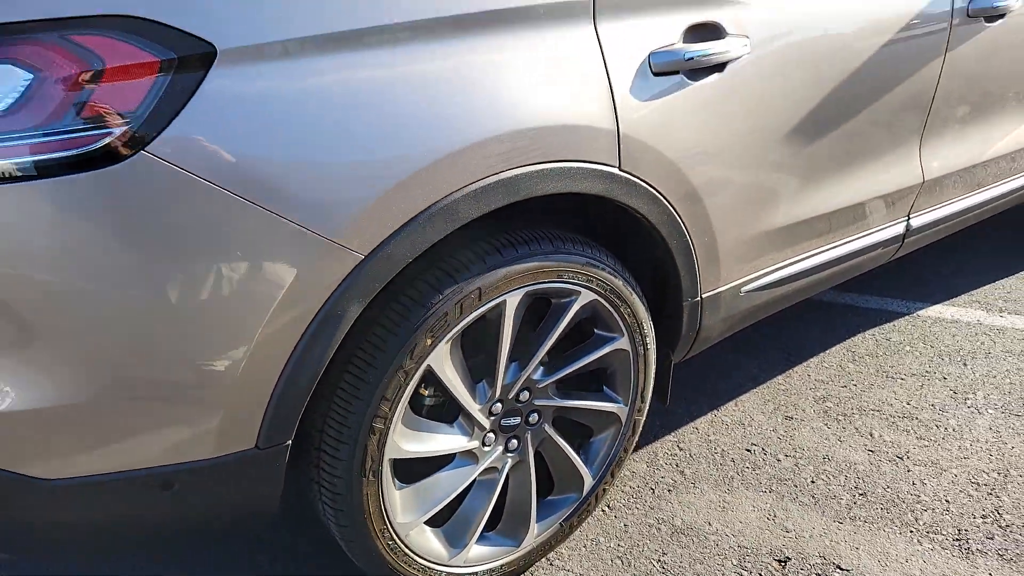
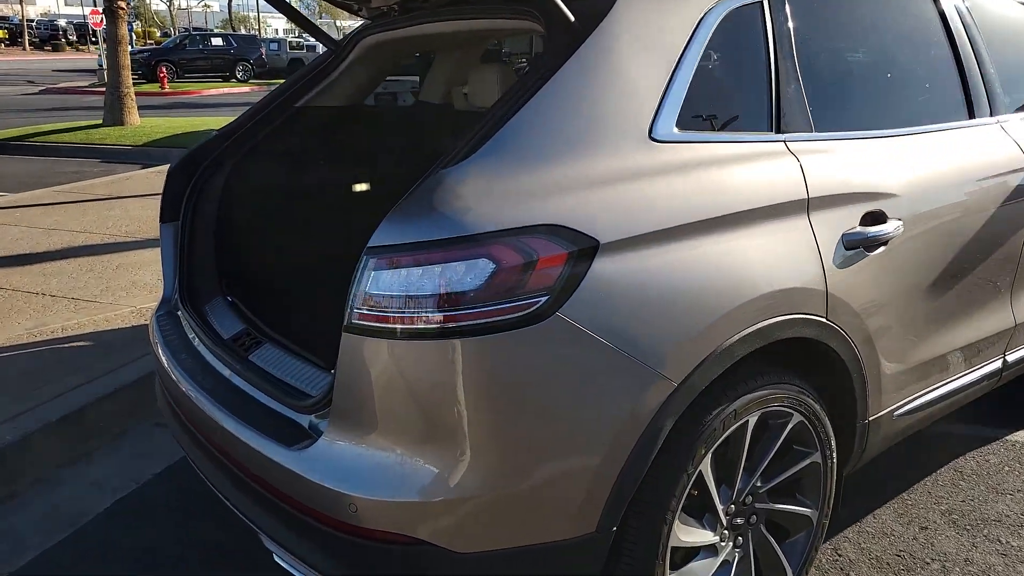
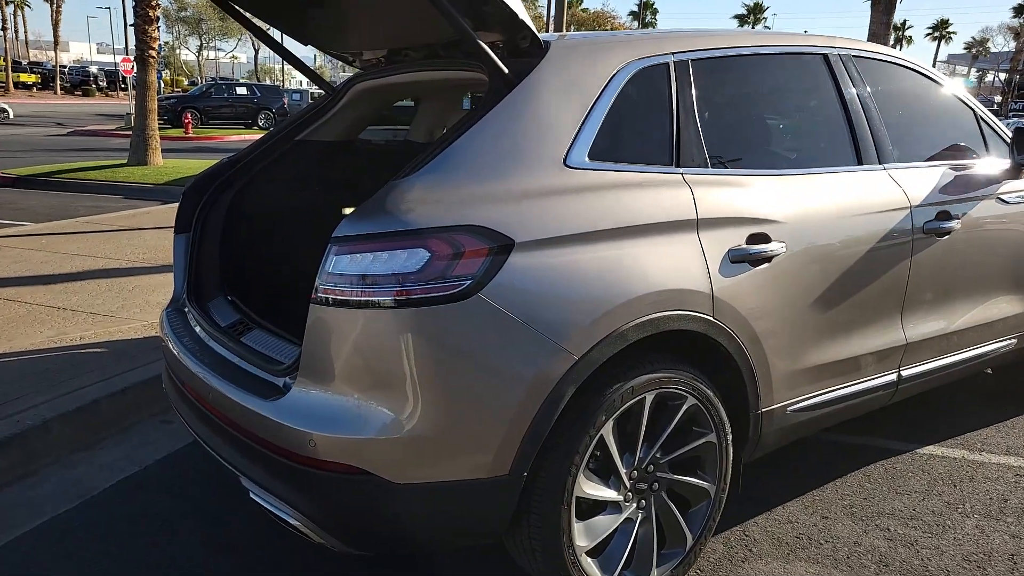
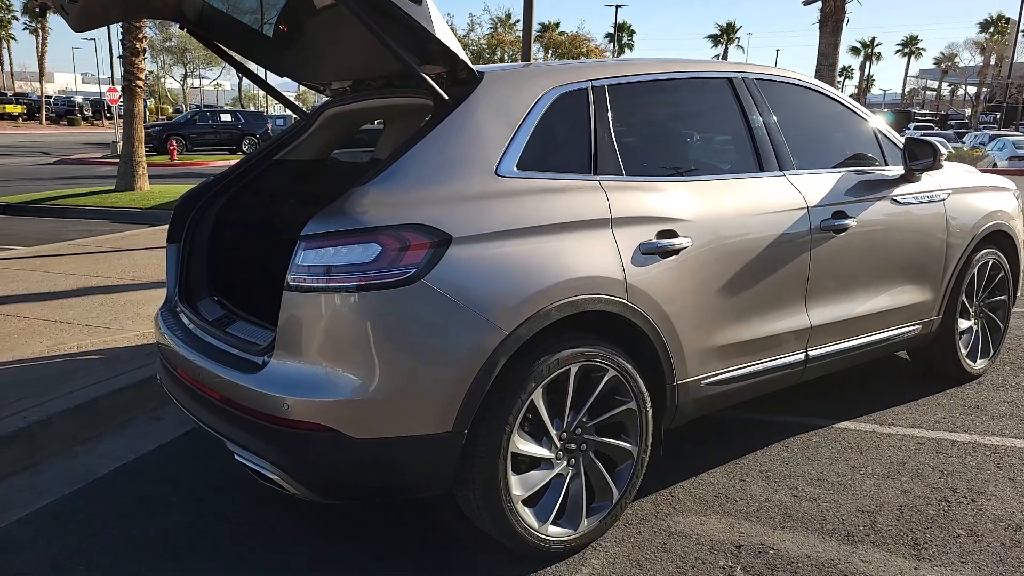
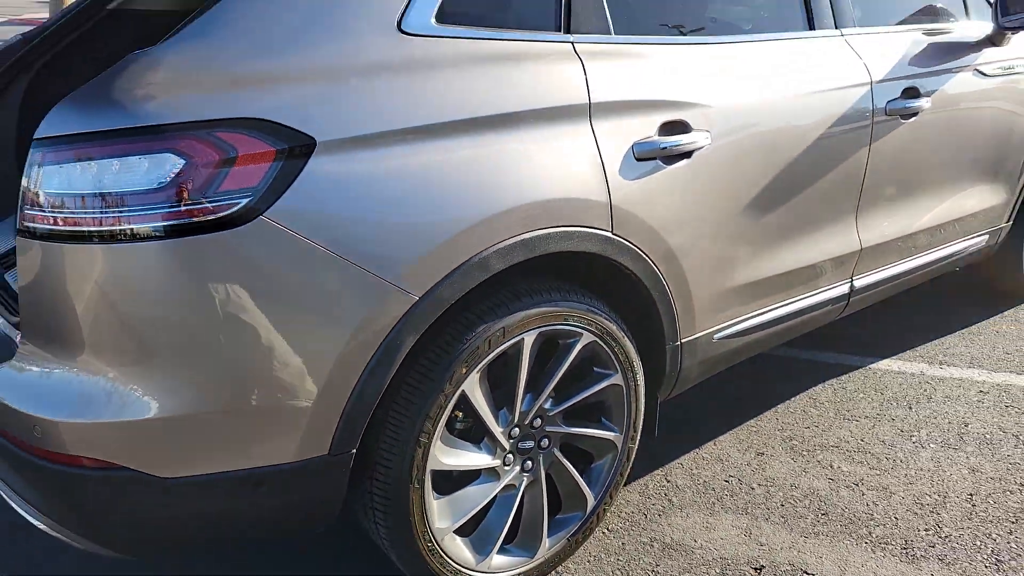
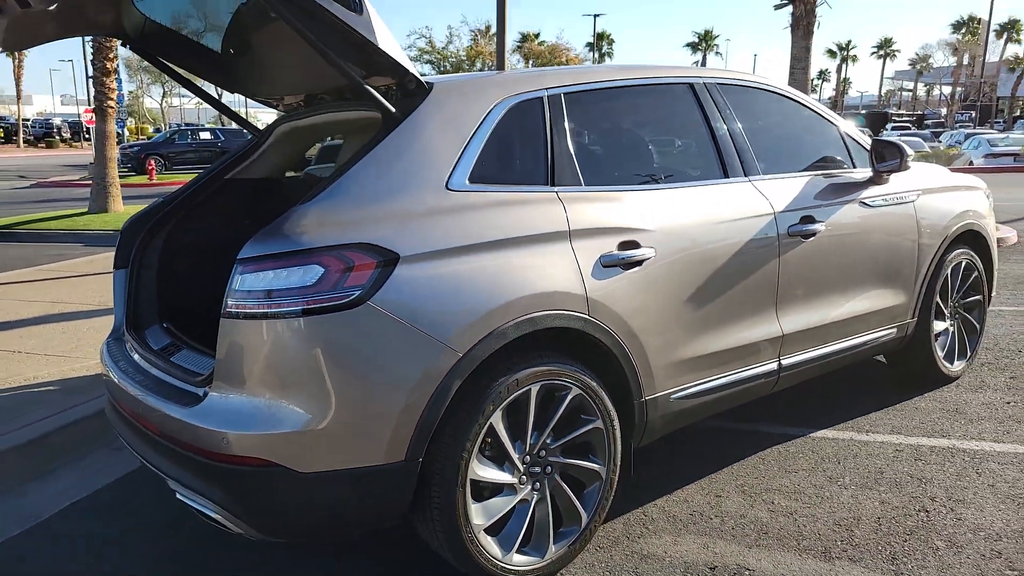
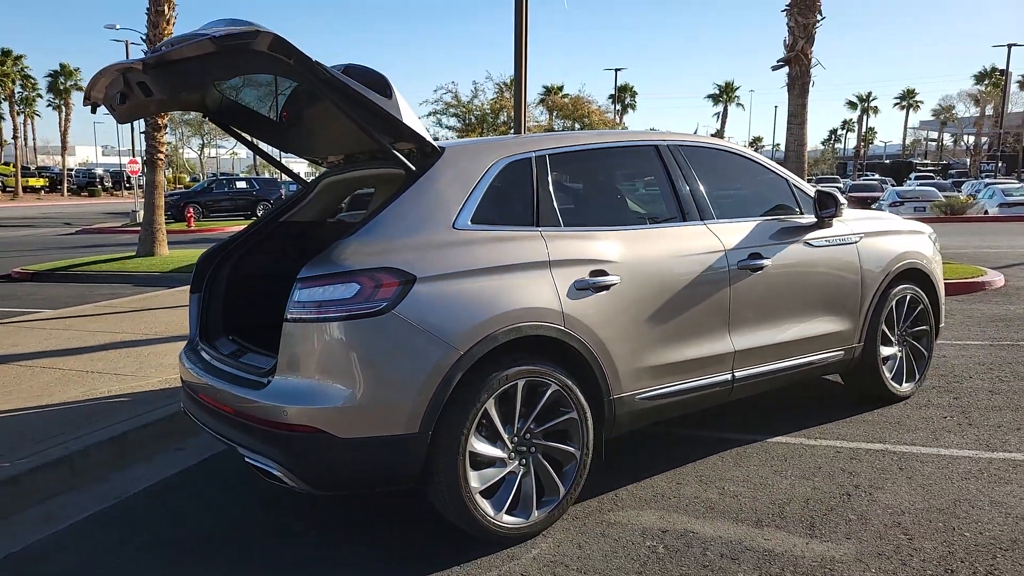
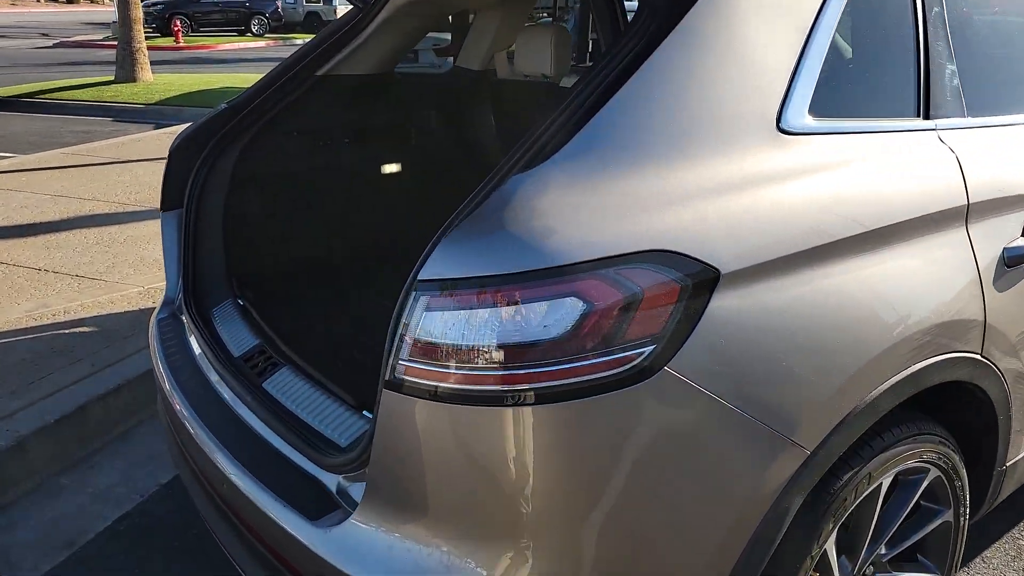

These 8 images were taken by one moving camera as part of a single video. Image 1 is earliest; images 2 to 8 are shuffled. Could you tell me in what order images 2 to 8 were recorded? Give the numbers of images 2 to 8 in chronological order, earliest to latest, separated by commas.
5, 6, 7, 4, 3, 2, 8
